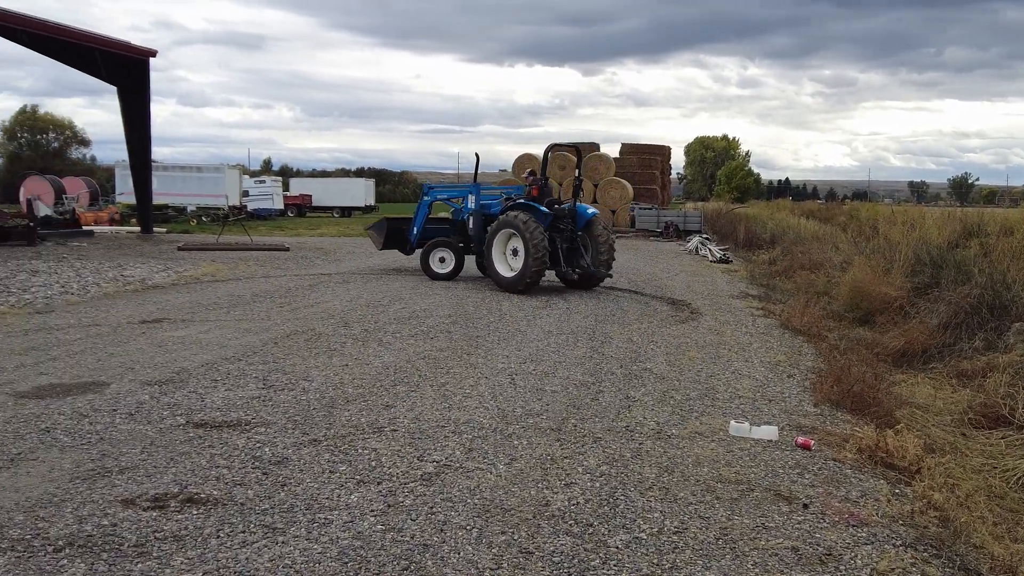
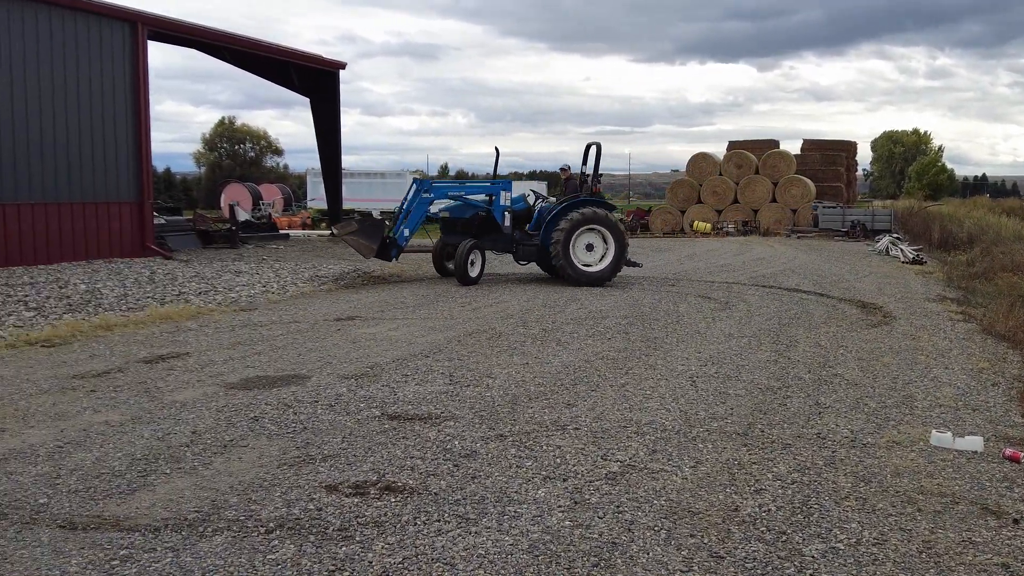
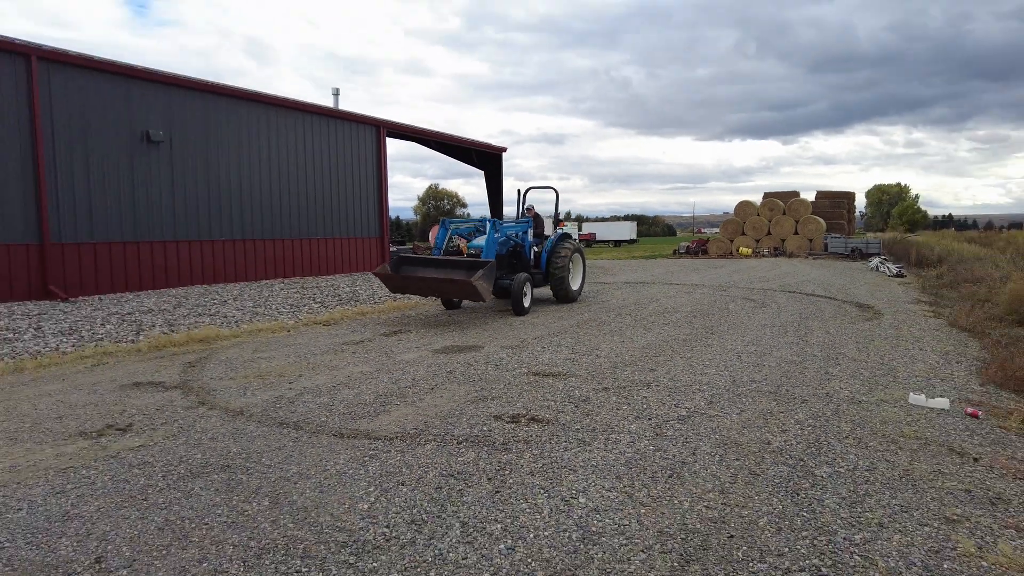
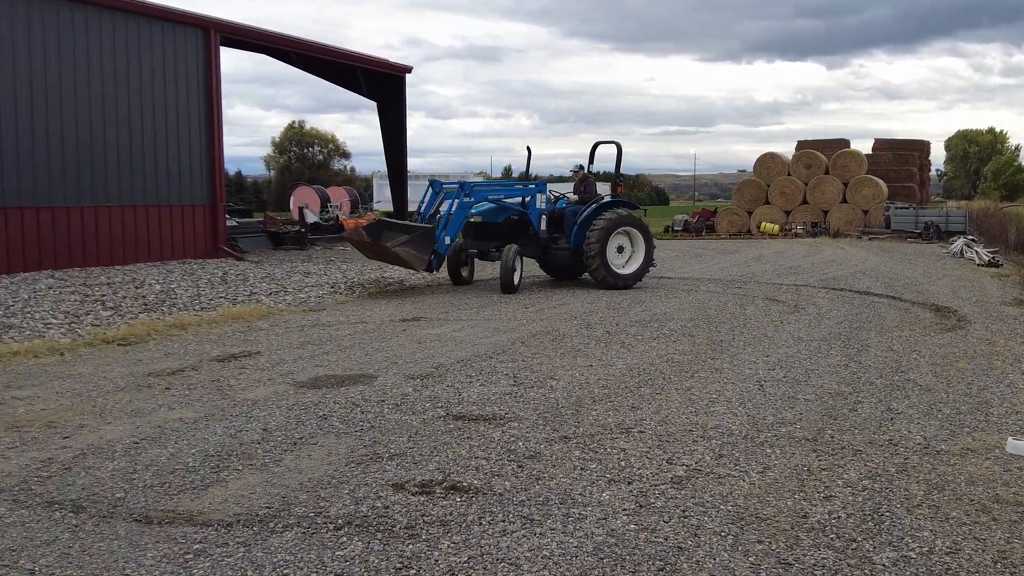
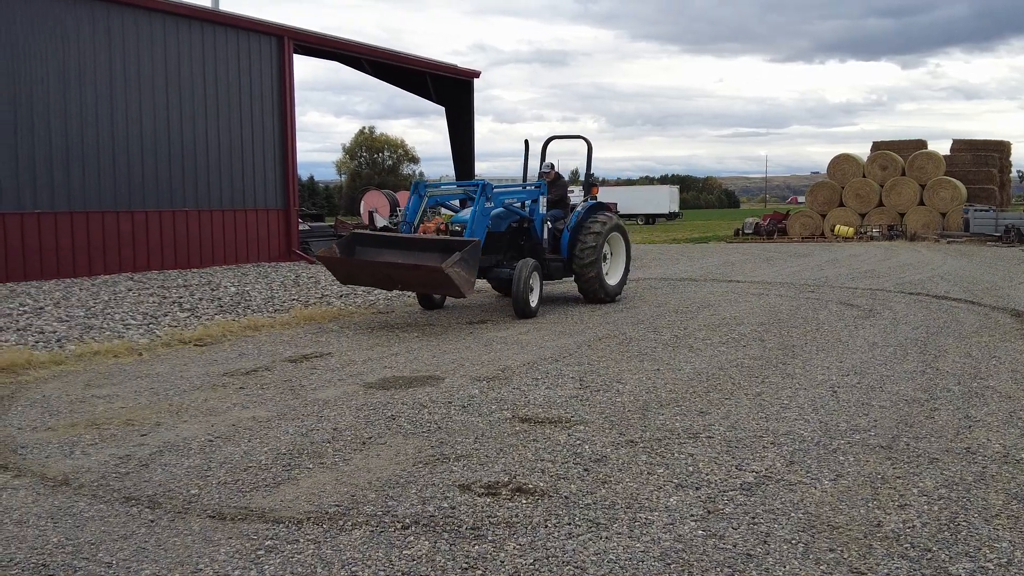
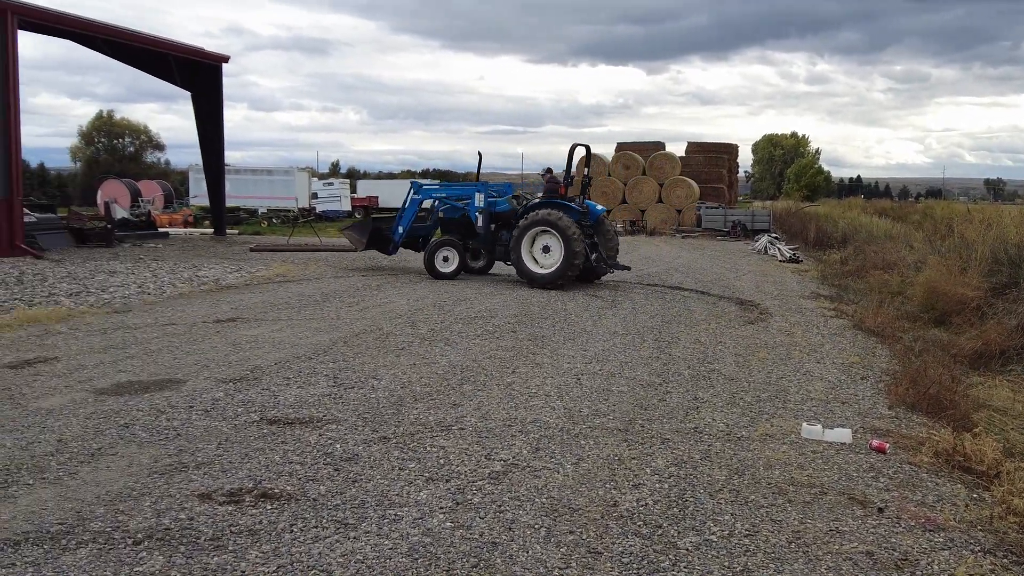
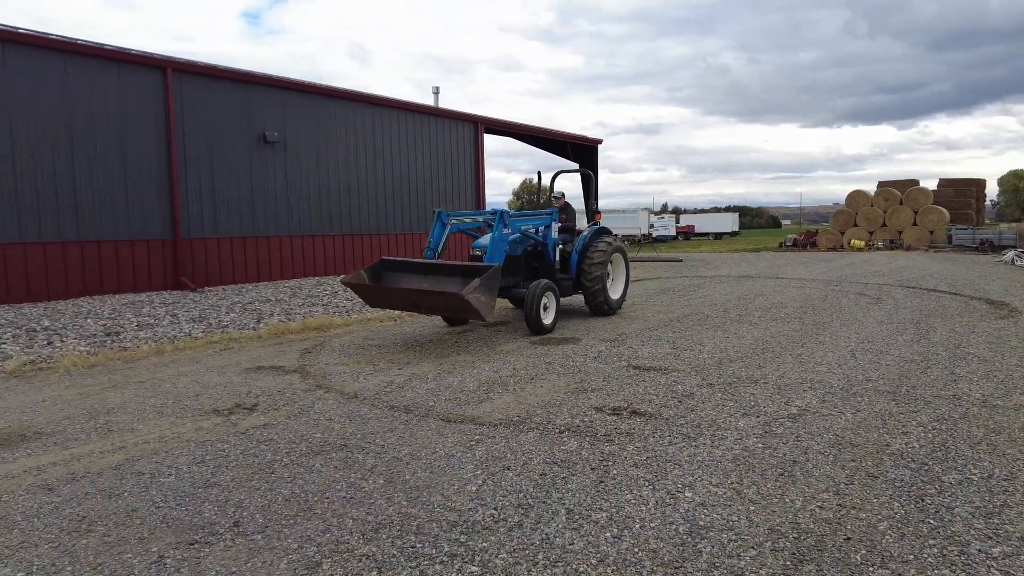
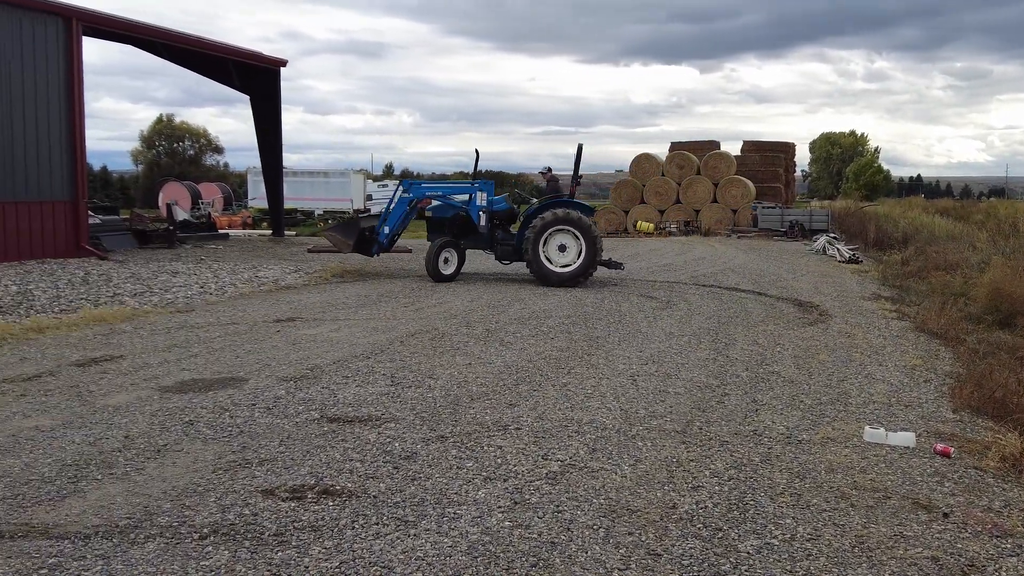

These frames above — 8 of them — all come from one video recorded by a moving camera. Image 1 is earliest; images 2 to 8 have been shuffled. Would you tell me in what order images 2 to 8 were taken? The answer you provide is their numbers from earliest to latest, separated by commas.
6, 8, 2, 4, 5, 3, 7
